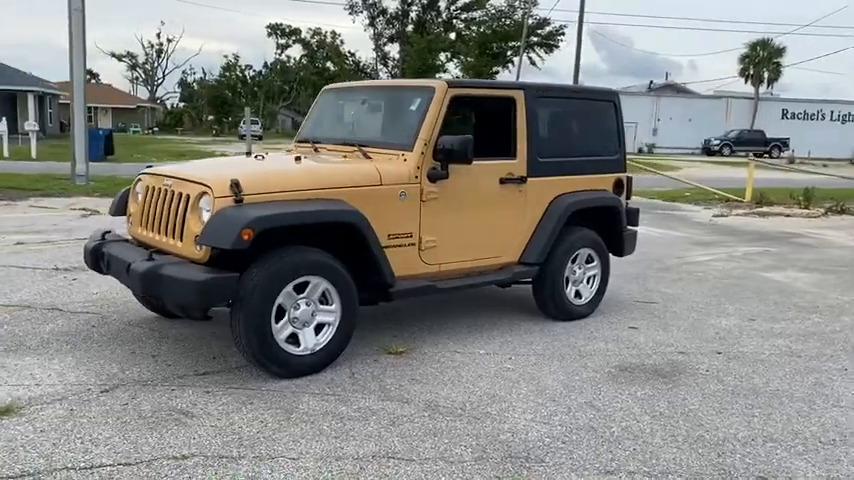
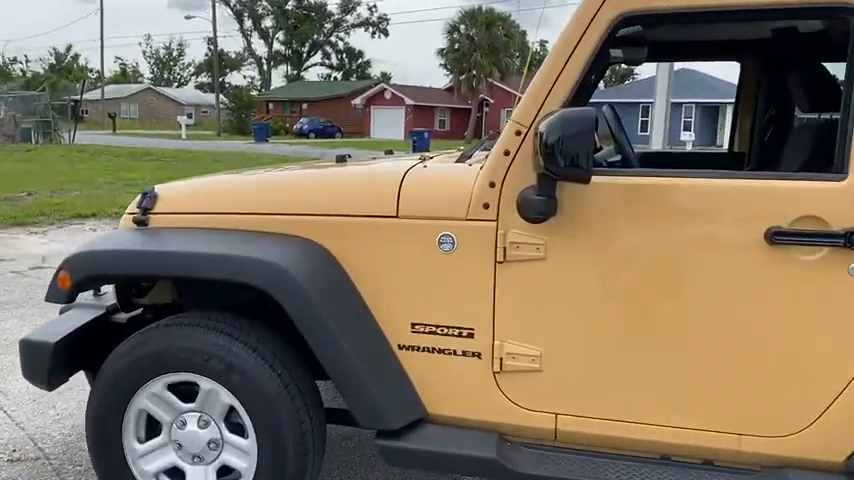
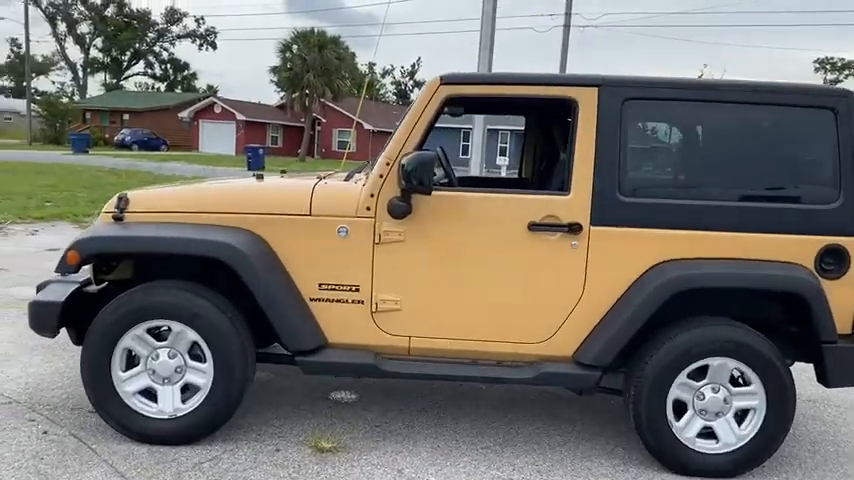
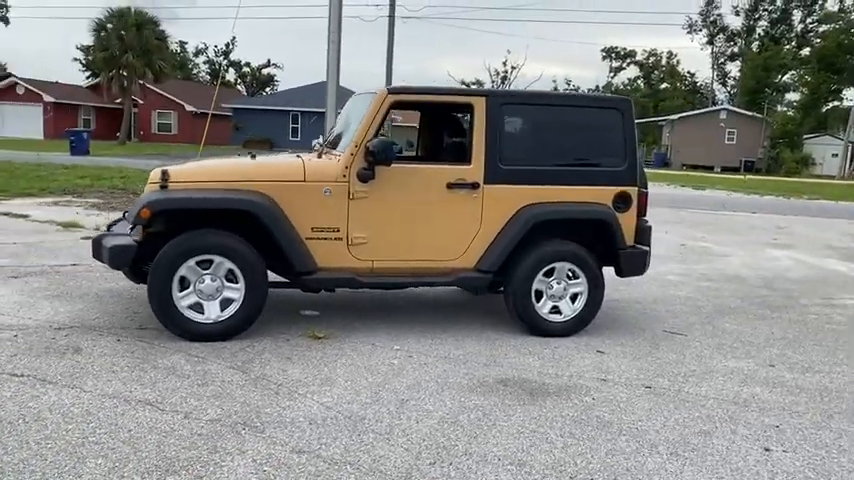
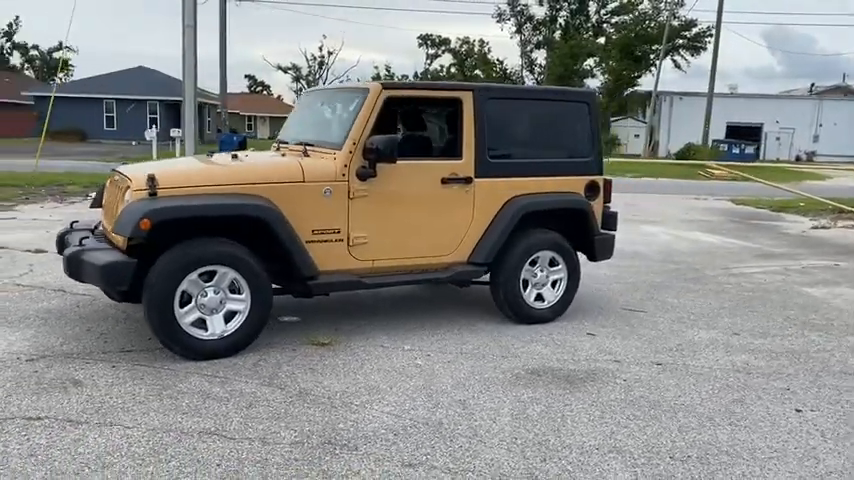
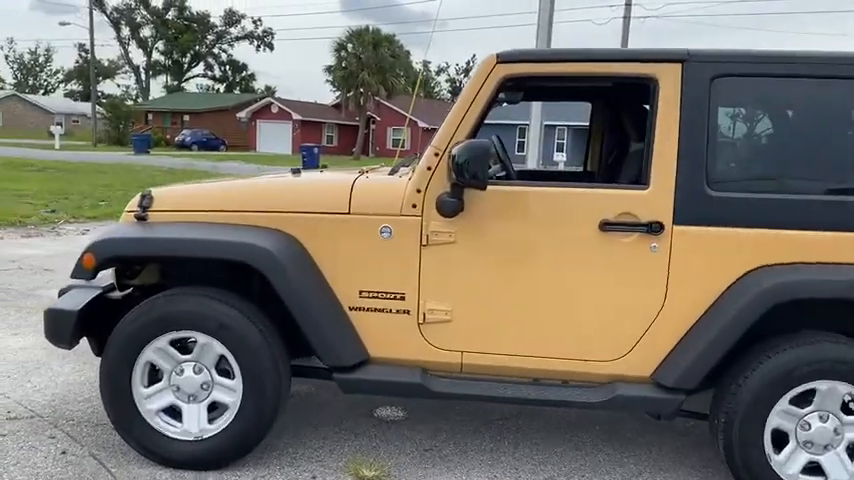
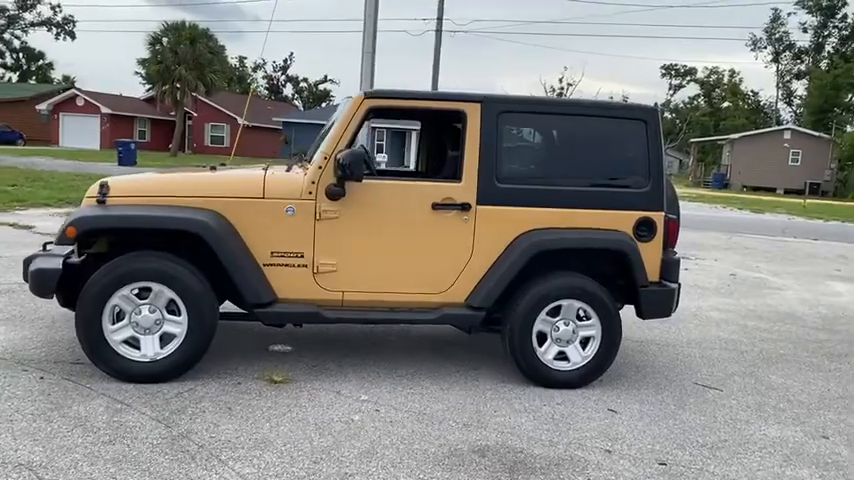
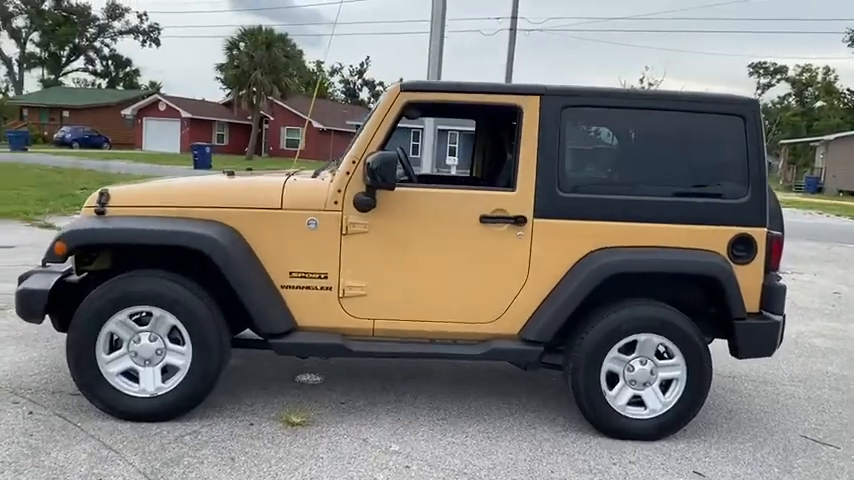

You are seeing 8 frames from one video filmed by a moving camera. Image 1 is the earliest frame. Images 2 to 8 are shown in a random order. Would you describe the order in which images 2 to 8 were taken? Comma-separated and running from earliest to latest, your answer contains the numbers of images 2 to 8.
5, 4, 7, 8, 3, 6, 2
